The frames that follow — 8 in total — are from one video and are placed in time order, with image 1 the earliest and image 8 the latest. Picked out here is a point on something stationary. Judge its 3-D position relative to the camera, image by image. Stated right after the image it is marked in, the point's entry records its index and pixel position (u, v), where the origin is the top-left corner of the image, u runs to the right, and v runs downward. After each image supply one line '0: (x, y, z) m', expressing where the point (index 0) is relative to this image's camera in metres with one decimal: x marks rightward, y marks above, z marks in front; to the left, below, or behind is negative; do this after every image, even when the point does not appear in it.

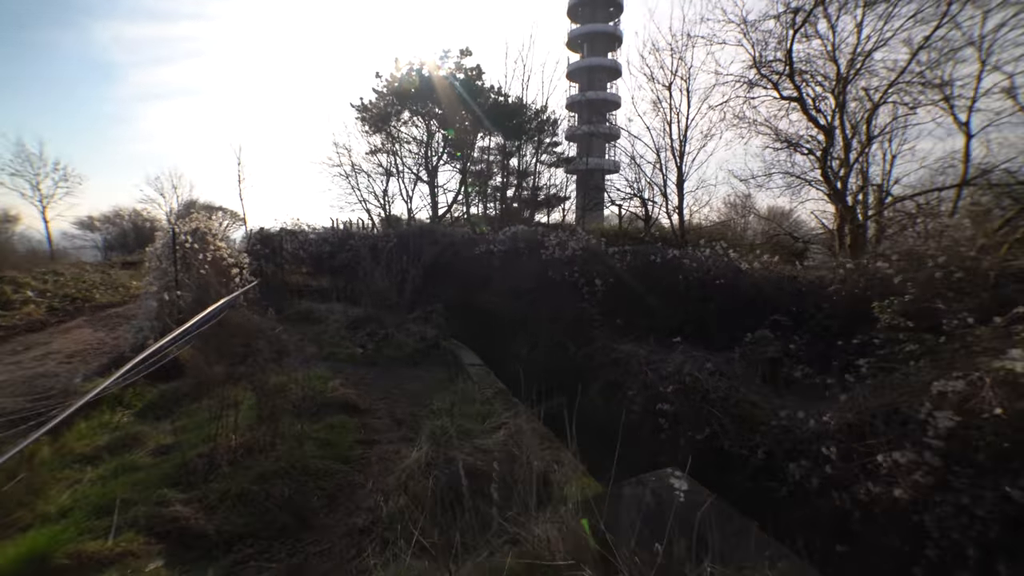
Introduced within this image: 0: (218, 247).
0: (-6.7, +0.9, +9.8) m
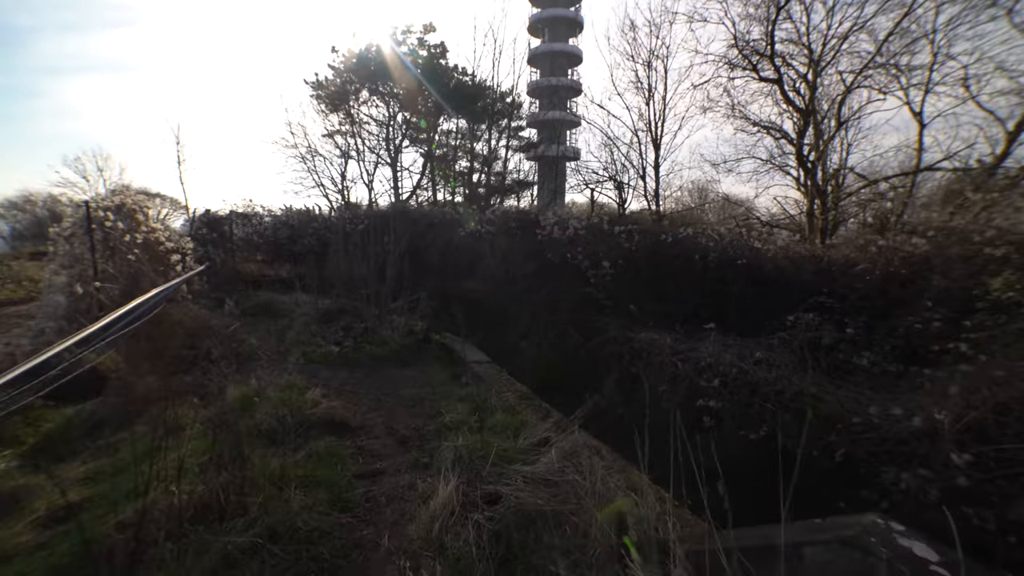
0: (-6.6, +1.1, +7.9) m
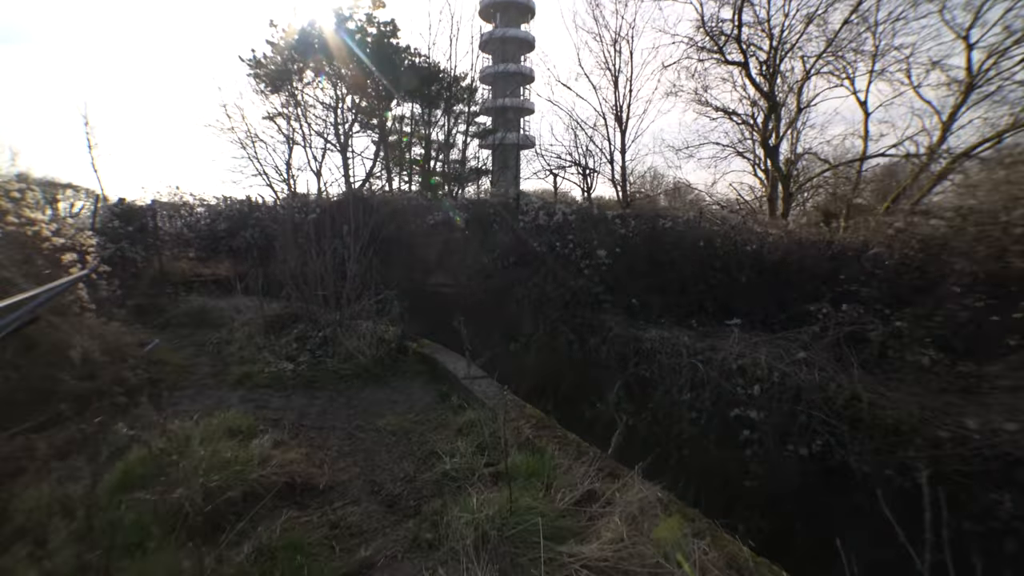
0: (-6.7, +1.0, +5.9) m
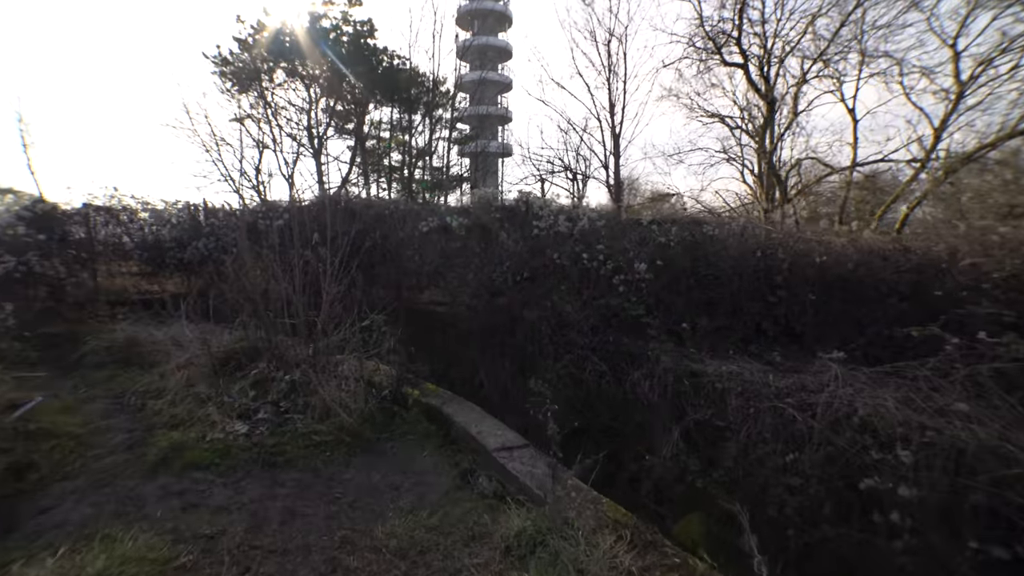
0: (-6.2, +0.6, +3.9) m
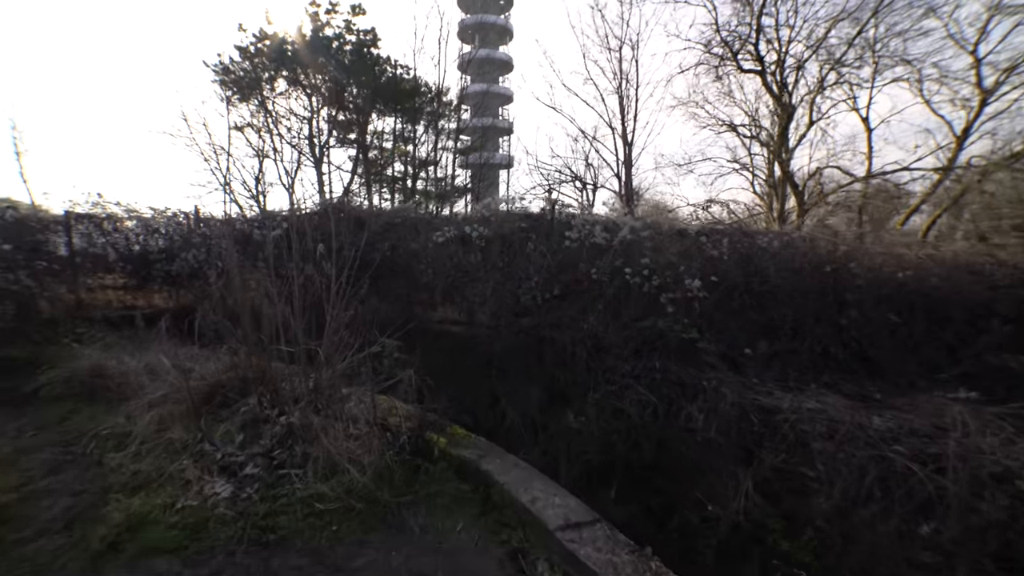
0: (-5.7, +0.4, +2.9) m
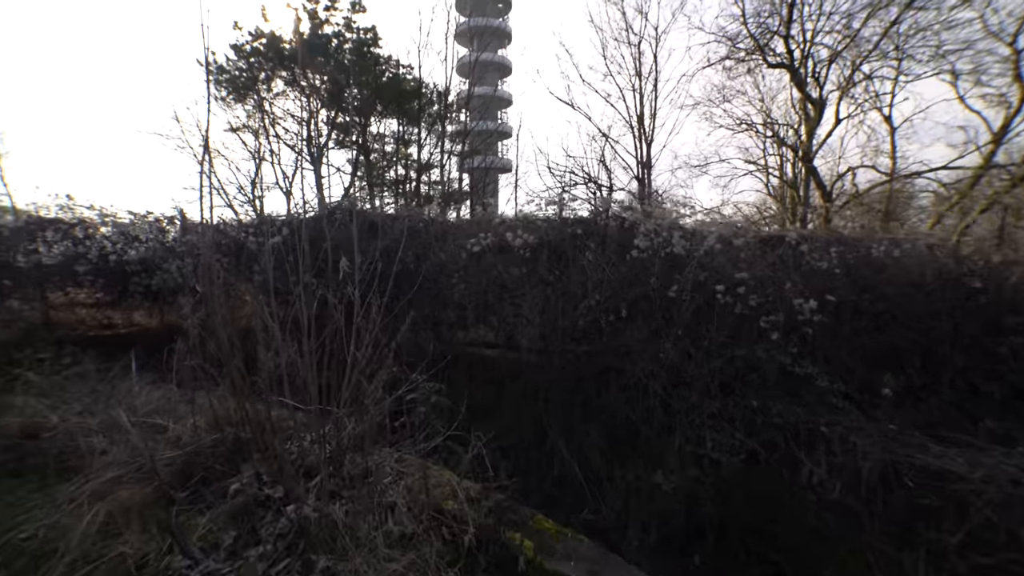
0: (-4.9, +0.2, +1.5) m
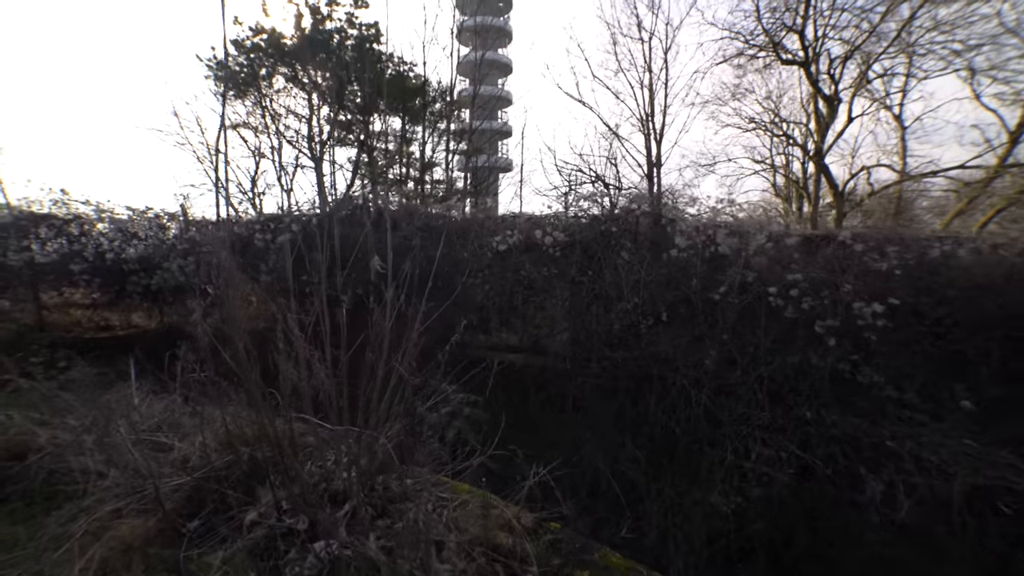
0: (-4.5, +0.2, +1.0) m
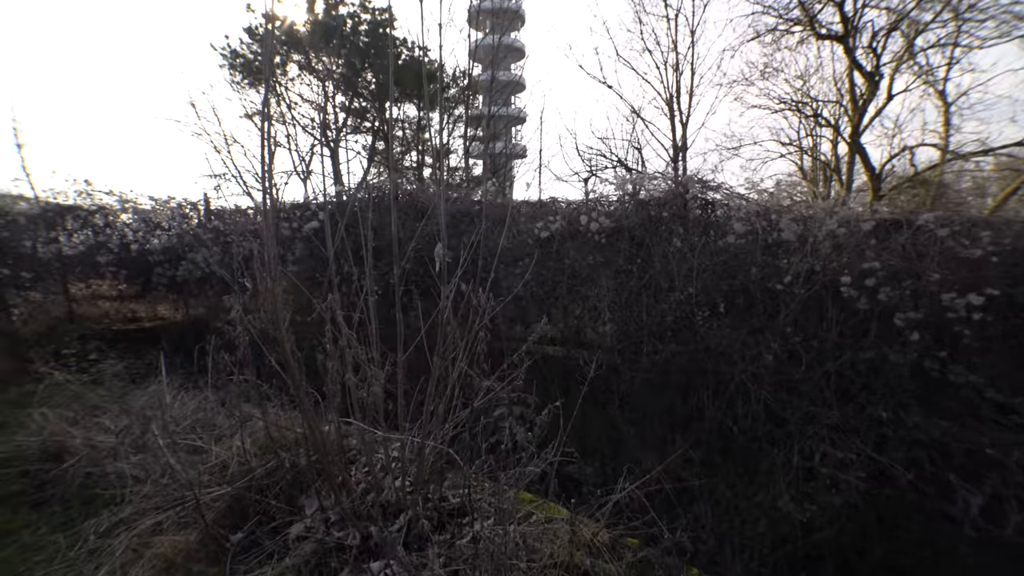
0: (-4.1, +0.1, +0.8) m
